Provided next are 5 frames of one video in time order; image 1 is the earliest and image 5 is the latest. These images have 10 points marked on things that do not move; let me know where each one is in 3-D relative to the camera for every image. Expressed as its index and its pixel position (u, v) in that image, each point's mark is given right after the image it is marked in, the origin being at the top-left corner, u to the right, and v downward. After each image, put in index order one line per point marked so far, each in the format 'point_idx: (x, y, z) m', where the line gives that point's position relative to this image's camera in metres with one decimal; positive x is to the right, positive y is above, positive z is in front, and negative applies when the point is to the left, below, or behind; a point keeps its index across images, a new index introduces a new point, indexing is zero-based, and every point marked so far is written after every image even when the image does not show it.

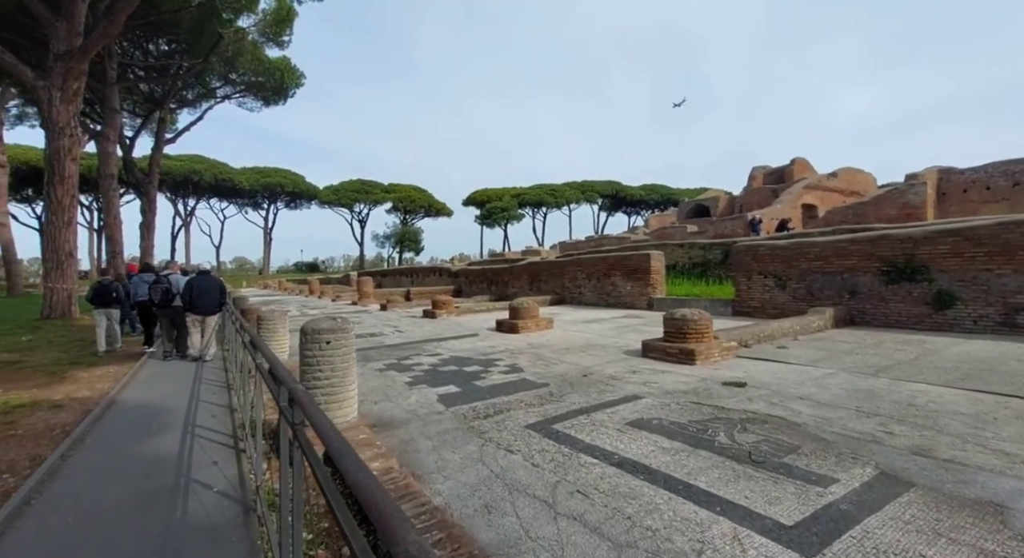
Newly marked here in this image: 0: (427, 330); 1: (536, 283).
0: (-1.7, -1.0, +9.9) m
1: (+0.8, -0.1, +15.9) m
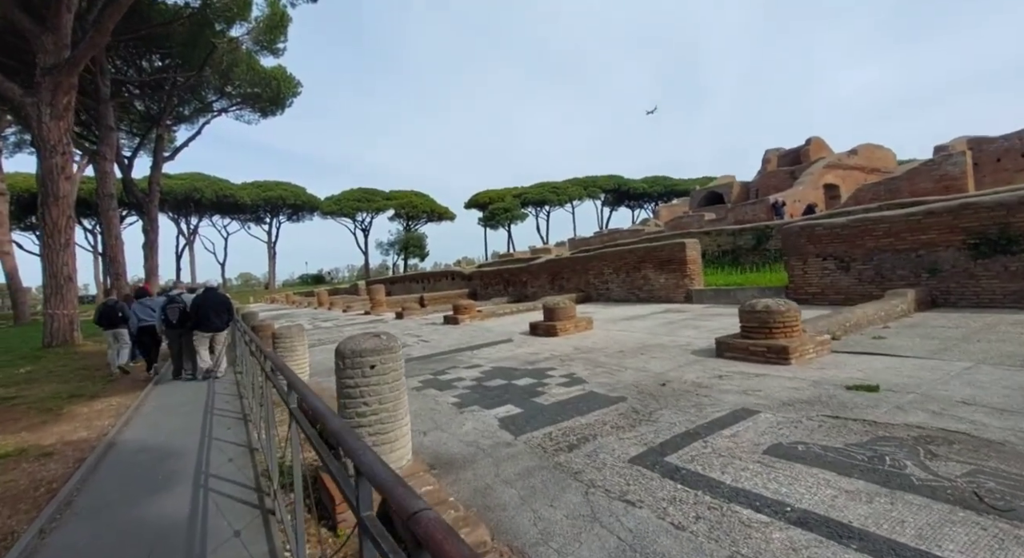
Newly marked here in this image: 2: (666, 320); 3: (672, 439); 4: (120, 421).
0: (-1.0, -1.1, +9.1) m
1: (+1.4, -0.1, +15.0) m
2: (+2.6, -0.7, +8.3) m
3: (+1.0, -1.0, +3.0) m
4: (-4.2, -1.5, +5.3) m
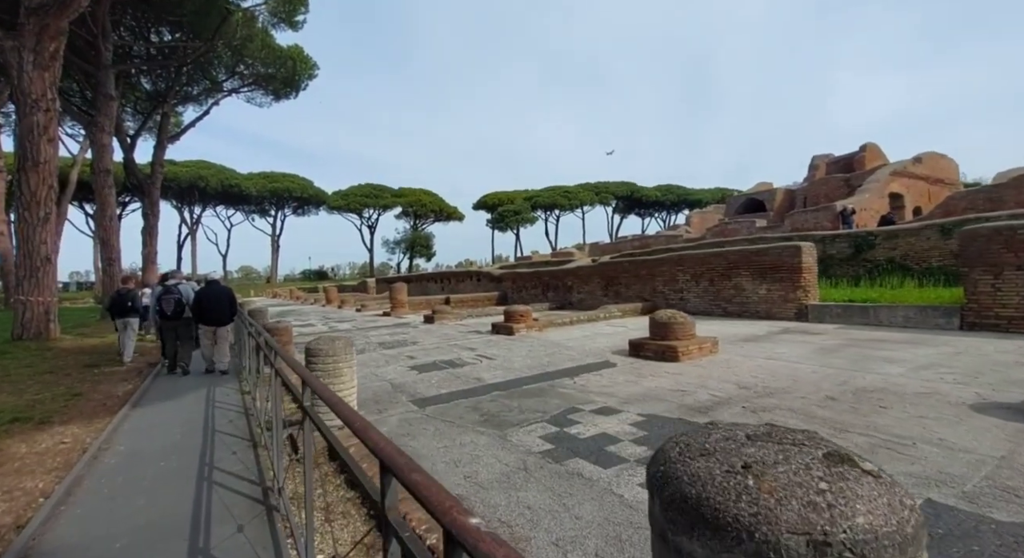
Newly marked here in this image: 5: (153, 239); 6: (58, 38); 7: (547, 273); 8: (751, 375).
0: (+0.2, -1.1, +7.0) m
1: (+2.7, -0.2, +13.0) m
2: (+3.9, -0.9, +6.2) m
3: (+2.3, -1.0, +1.0) m
4: (-3.0, -1.4, +3.2) m
5: (-14.7, +1.6, +19.9) m
6: (-9.7, +5.1, +10.4) m
7: (+1.1, +0.2, +15.6) m
8: (+2.4, -1.0, +4.9) m
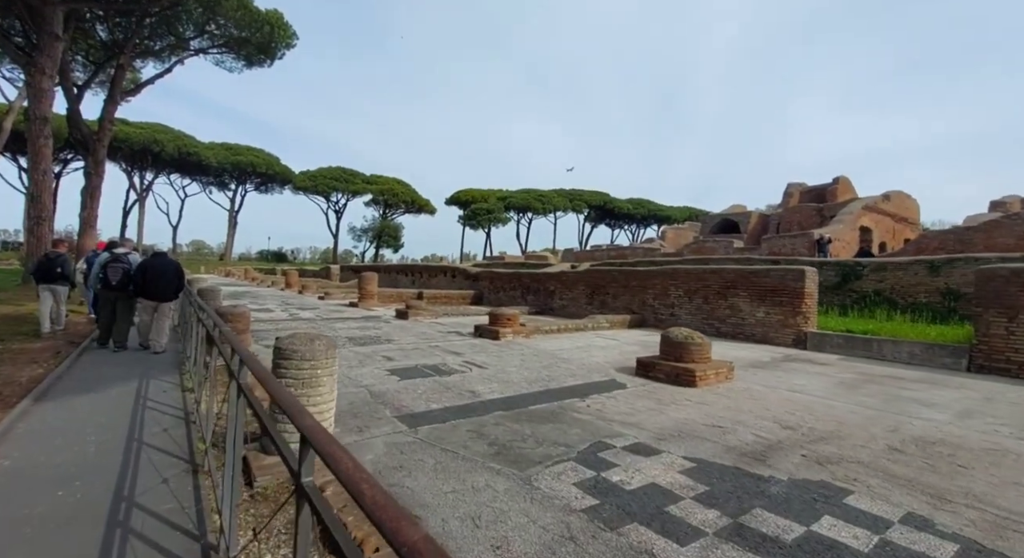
0: (+0.1, -1.1, +6.3) m
1: (+2.2, -0.4, +12.4) m
2: (+3.8, -1.2, +5.8) m
3: (+2.6, -1.2, +0.4) m
4: (-2.8, -1.1, +2.3) m
5: (-15.4, +2.9, +18.0) m
6: (-9.5, +5.9, +8.9) m
7: (+0.5, +0.1, +15.0) m
8: (+2.5, -1.2, +4.4) m
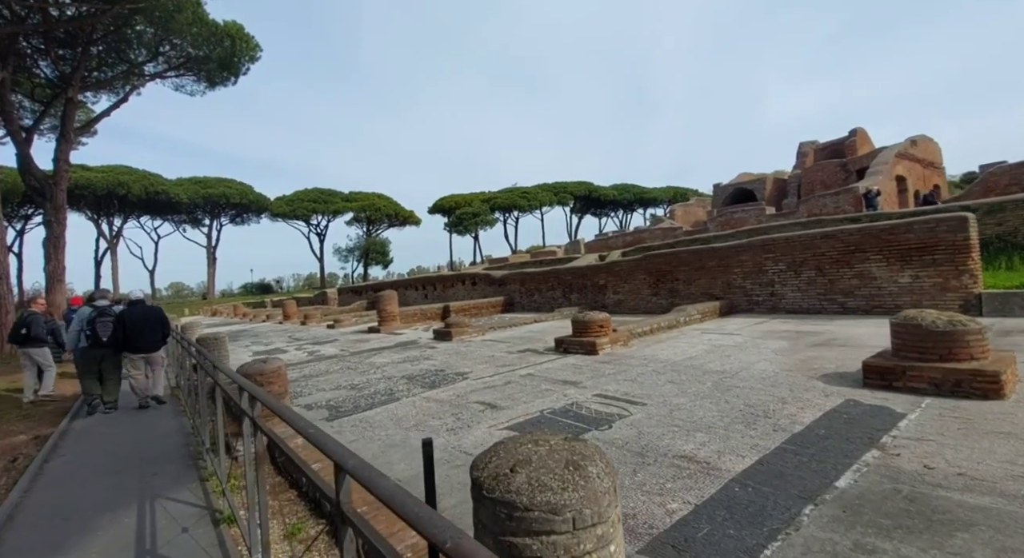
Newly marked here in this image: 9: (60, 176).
0: (+1.5, -1.0, +4.4) m
1: (+3.4, -0.1, +10.6) m
2: (+5.3, -0.6, +4.0) m
3: (+4.2, -0.8, -1.4) m
4: (-1.3, -1.4, +0.3) m
5: (-14.7, +0.9, +15.7) m
6: (-8.9, +4.8, +6.8) m
7: (+1.5, +0.2, +13.1) m
8: (+3.9, -0.8, +2.6) m
9: (-14.9, +3.6, +15.9) m
